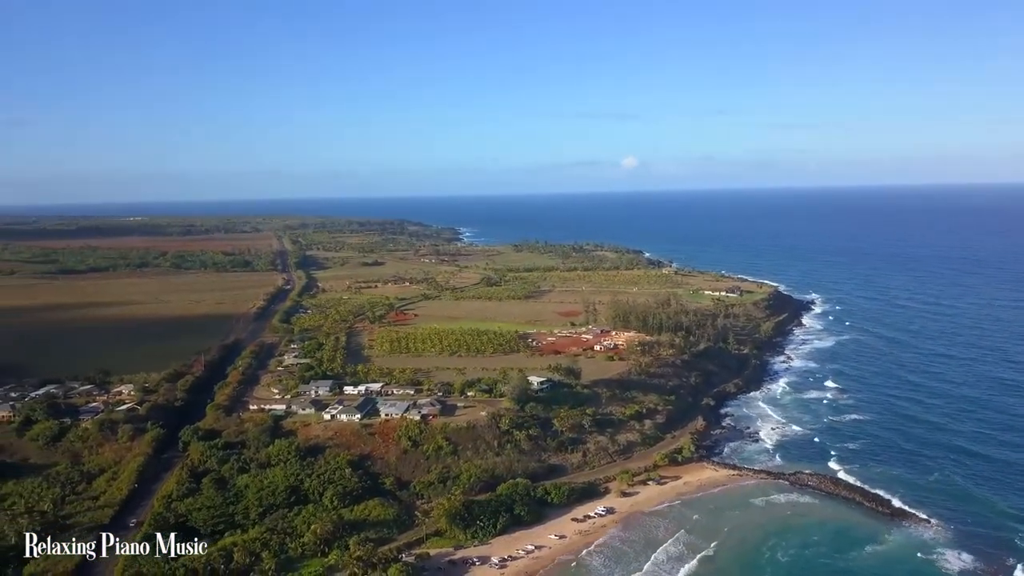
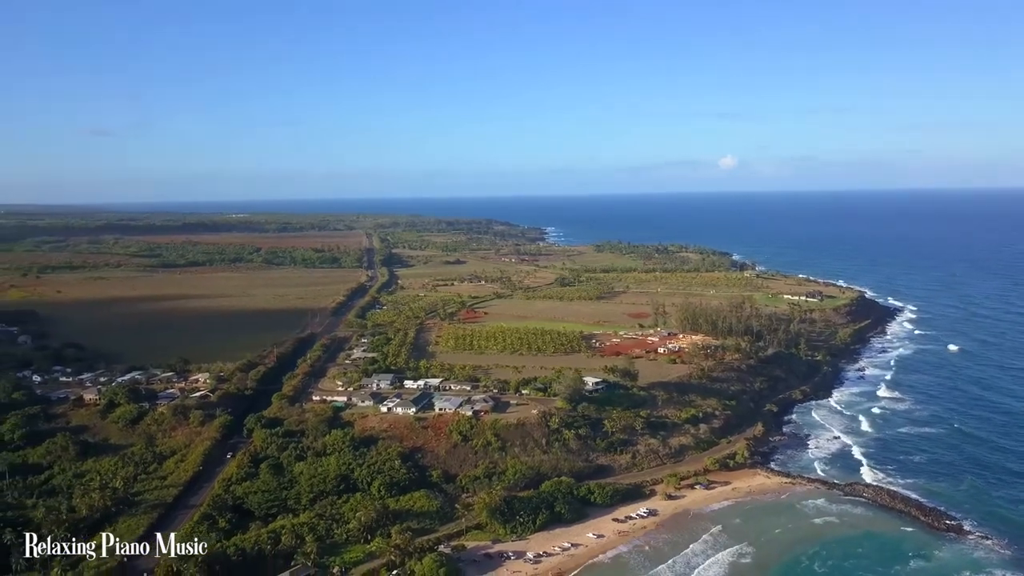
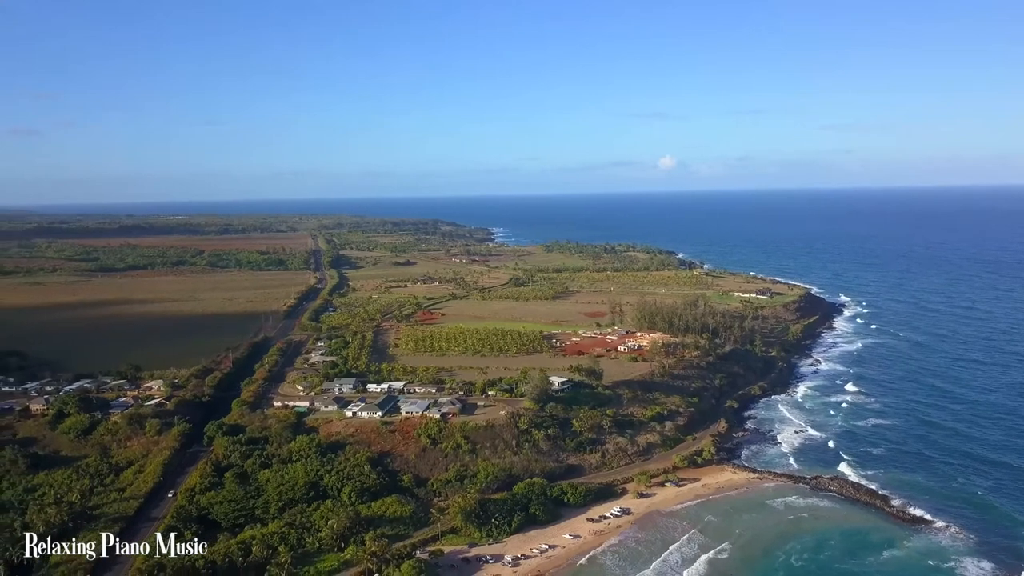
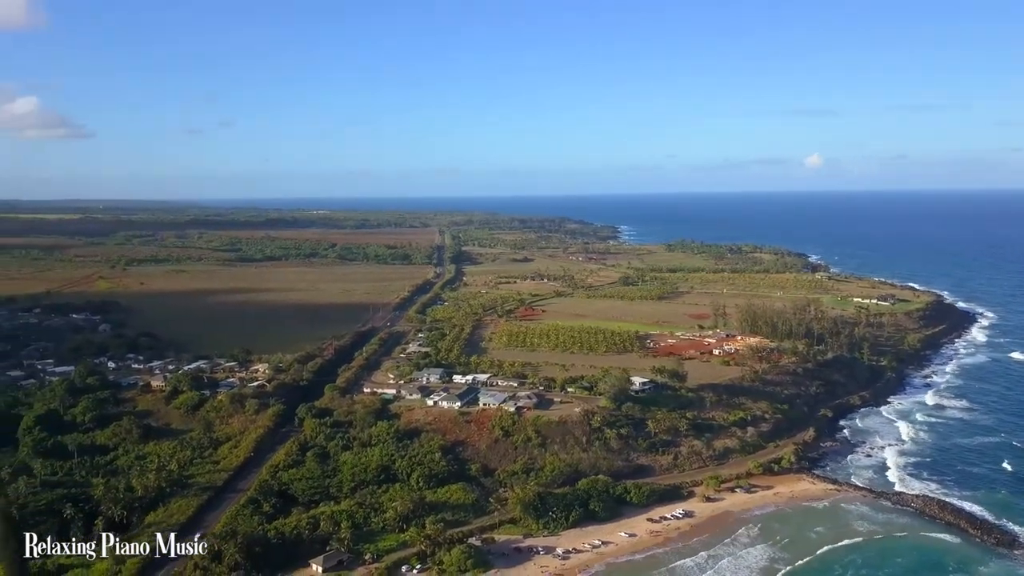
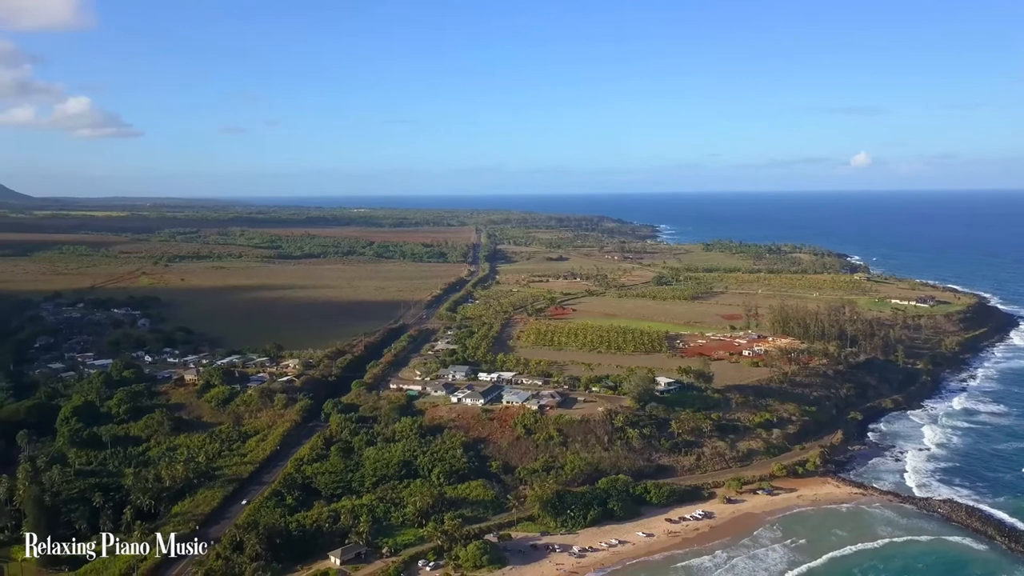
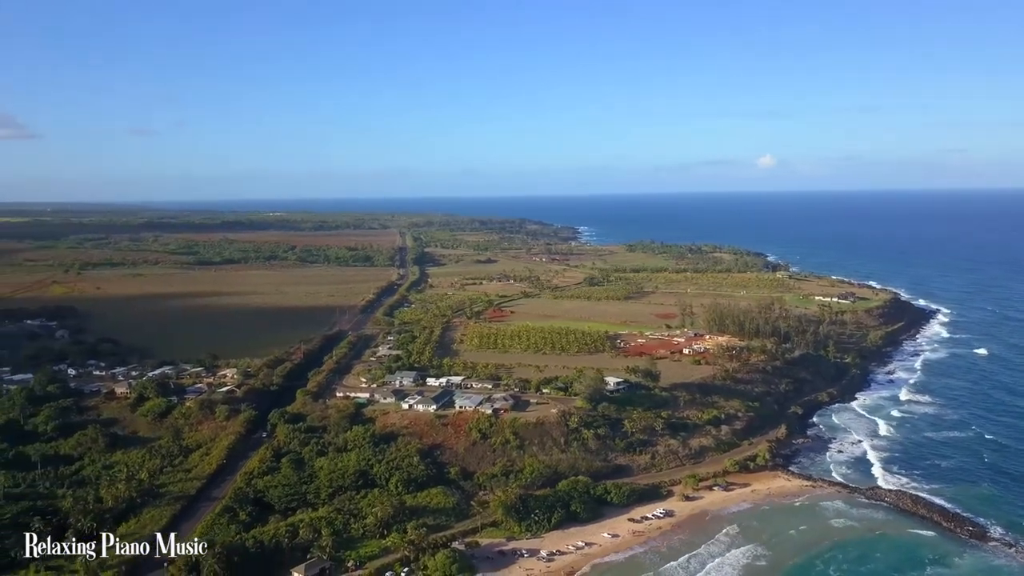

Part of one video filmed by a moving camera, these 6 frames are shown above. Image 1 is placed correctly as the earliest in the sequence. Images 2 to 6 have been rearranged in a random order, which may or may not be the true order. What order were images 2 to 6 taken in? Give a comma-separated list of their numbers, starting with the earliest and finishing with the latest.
3, 2, 6, 4, 5
